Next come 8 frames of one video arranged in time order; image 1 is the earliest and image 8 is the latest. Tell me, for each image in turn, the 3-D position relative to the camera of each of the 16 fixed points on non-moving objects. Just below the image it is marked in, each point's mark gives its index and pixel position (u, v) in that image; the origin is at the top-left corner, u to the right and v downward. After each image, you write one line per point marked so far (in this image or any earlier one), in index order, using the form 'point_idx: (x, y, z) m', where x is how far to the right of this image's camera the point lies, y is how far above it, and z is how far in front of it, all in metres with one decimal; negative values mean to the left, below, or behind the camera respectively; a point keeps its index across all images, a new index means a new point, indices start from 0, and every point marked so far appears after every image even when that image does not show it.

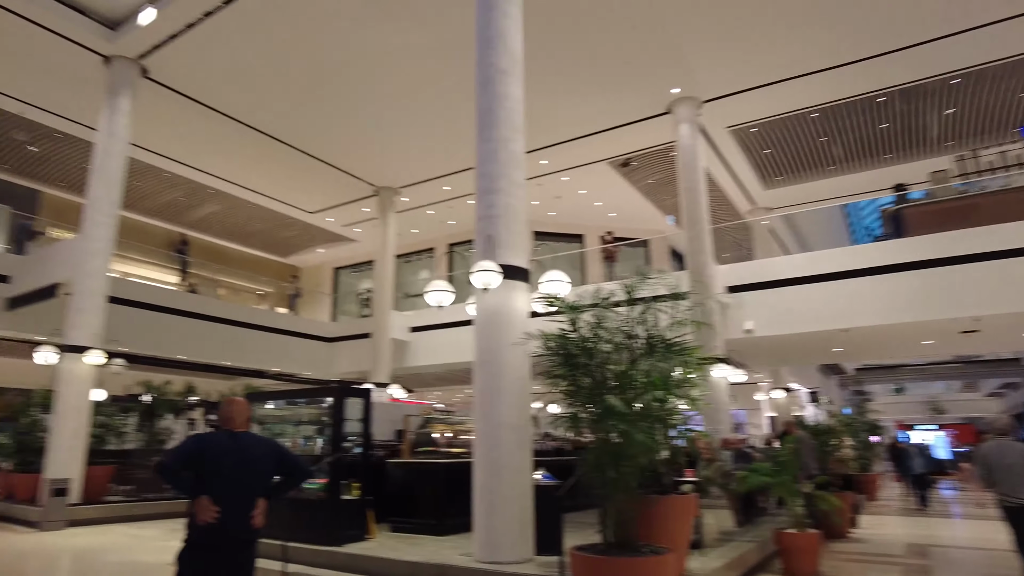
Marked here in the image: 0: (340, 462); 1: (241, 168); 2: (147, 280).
0: (-1.3, -1.4, +5.1) m
1: (-5.1, +2.3, +12.4) m
2: (-6.5, +0.1, +12.0) m
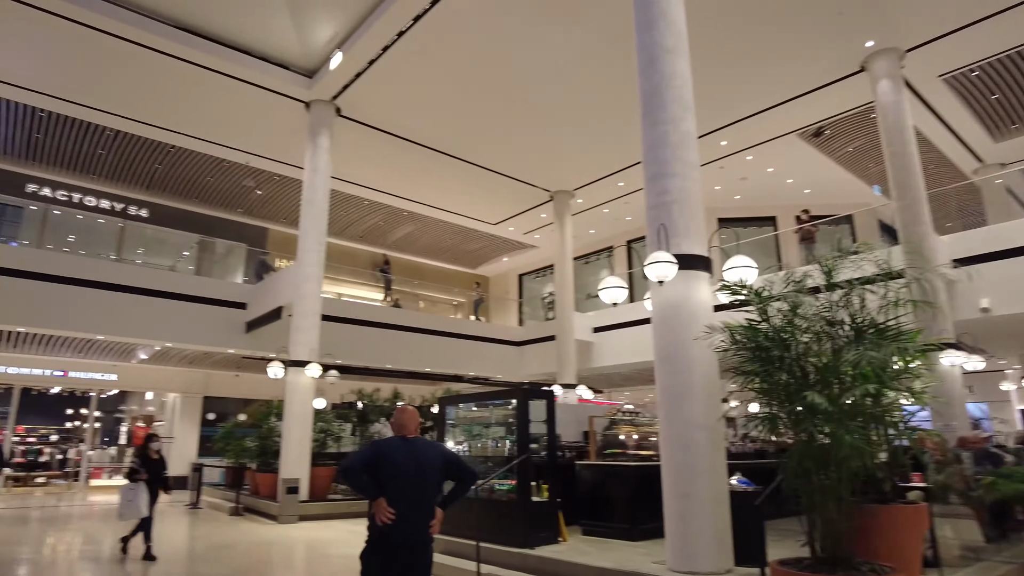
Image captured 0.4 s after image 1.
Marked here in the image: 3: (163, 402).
0: (+0.1, -1.4, +5.2) m
1: (-1.8, +2.0, +13.2) m
2: (-3.0, -0.2, +13.2) m
3: (-7.2, -2.3, +13.6) m
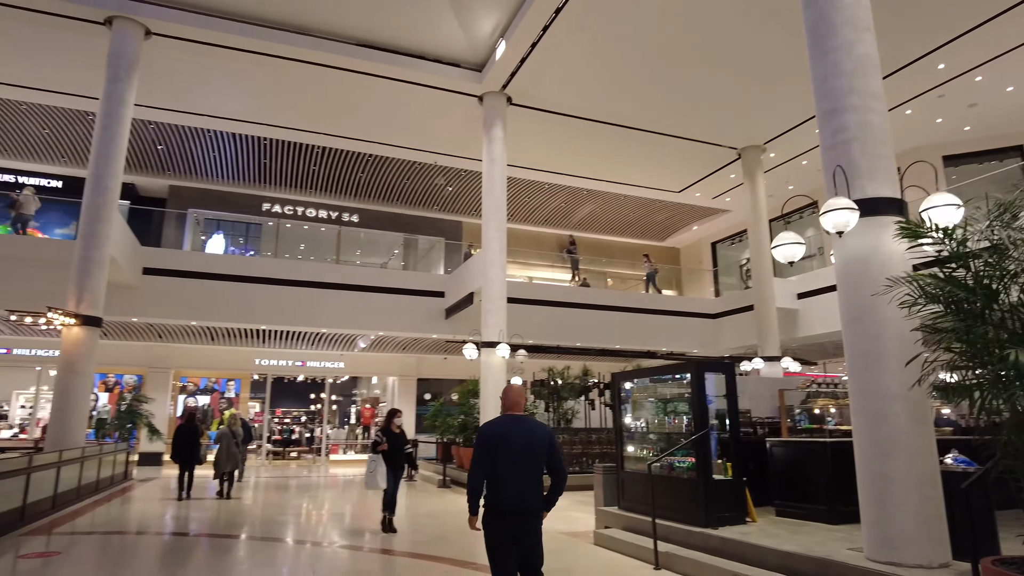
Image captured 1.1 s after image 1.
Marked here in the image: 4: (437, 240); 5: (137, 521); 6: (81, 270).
0: (+1.5, -1.2, +4.9) m
1: (+1.8, +2.5, +13.1) m
2: (+0.8, +0.2, +13.5) m
3: (-2.9, -2.2, +15.1) m
4: (-1.4, +0.9, +12.8) m
5: (-4.2, -2.6, +7.3) m
6: (-5.2, +0.2, +7.8) m
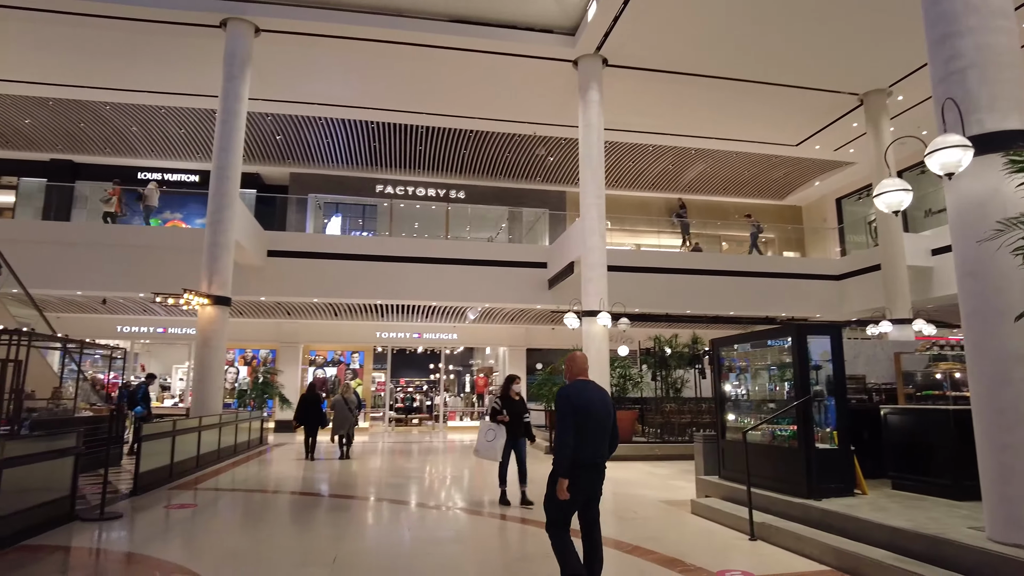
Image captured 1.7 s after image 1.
0: (+2.1, -0.9, +4.6) m
1: (+3.8, +3.2, +12.4) m
2: (+2.9, +0.8, +13.1) m
3: (-0.4, -1.6, +15.5) m
4: (+0.6, +1.5, +12.7) m
5: (-3.0, -2.4, +8.0) m
6: (-4.0, +0.4, +8.6) m
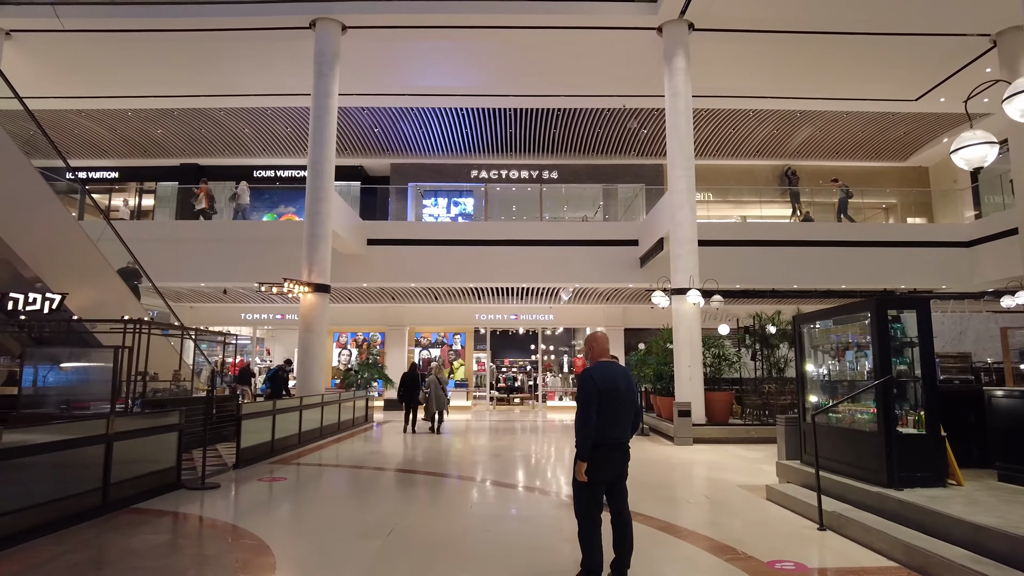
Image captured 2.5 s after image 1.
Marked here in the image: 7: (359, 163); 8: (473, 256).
0: (+2.4, -0.7, +4.2) m
1: (+5.3, +3.7, +11.5) m
2: (+4.7, +1.3, +12.4) m
3: (+2.0, -1.1, +15.4) m
4: (+2.4, +1.9, +12.4) m
5: (-1.9, -2.2, +8.5) m
6: (-2.8, +0.6, +9.2) m
7: (-3.6, +3.0, +15.5) m
8: (-0.7, +0.6, +12.3) m
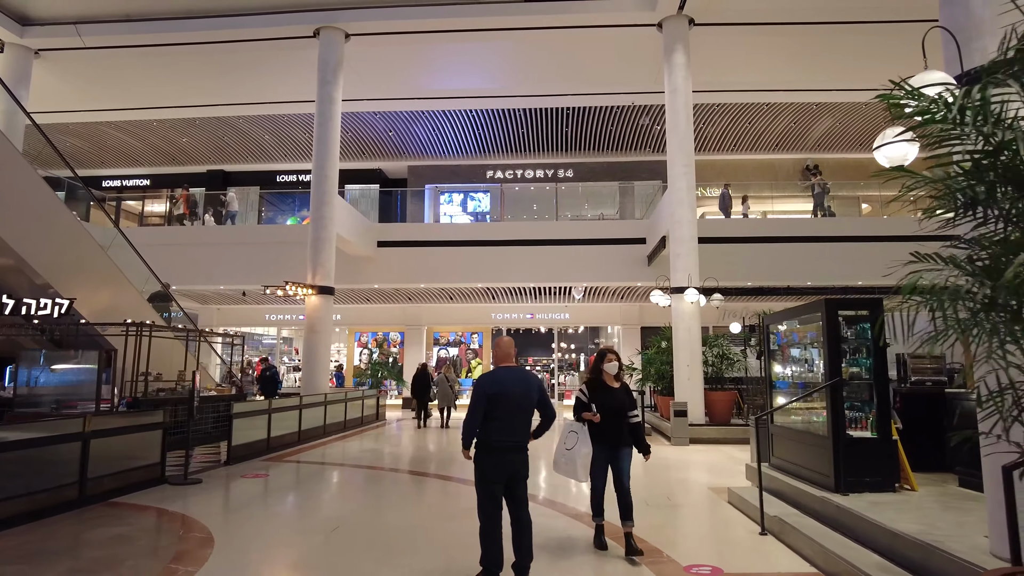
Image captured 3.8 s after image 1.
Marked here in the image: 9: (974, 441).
0: (+2.1, -0.7, +4.1) m
1: (+5.4, +3.7, +11.1) m
2: (+4.9, +1.4, +12.1) m
3: (+2.4, -1.0, +15.3) m
4: (+2.5, +1.9, +12.3) m
5: (-2.0, -2.2, +8.7) m
6: (-2.9, +0.6, +9.4) m
7: (-3.2, +3.0, +15.8) m
8: (-0.5, +0.6, +12.4) m
9: (+2.9, -1.0, +4.1) m
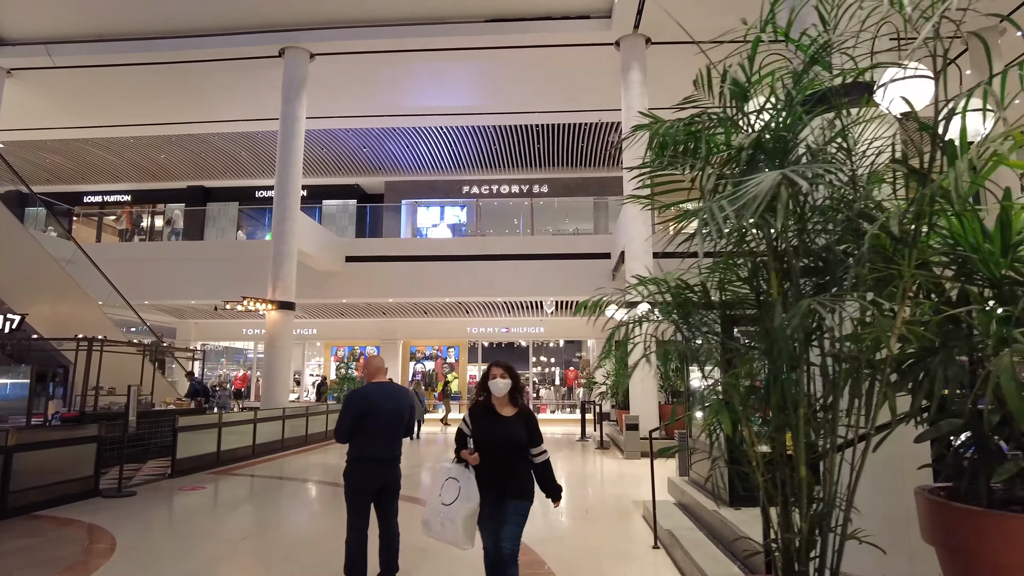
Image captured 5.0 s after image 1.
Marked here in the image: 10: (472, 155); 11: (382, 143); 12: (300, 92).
0: (+1.4, -0.8, +4.2) m
1: (+4.8, +3.5, +11.3) m
2: (+4.3, +1.1, +12.2) m
3: (+1.8, -1.4, +15.3) m
4: (+1.9, +1.7, +12.4) m
5: (-2.6, -2.4, +8.7) m
6: (-3.5, +0.3, +9.6) m
7: (-3.8, +2.6, +16.0) m
8: (-1.1, +0.3, +12.5) m
9: (+2.3, -1.1, +4.2) m
10: (-1.0, +3.0, +14.9) m
11: (-2.8, +3.1, +14.0) m
12: (-3.3, +3.0, +10.0) m
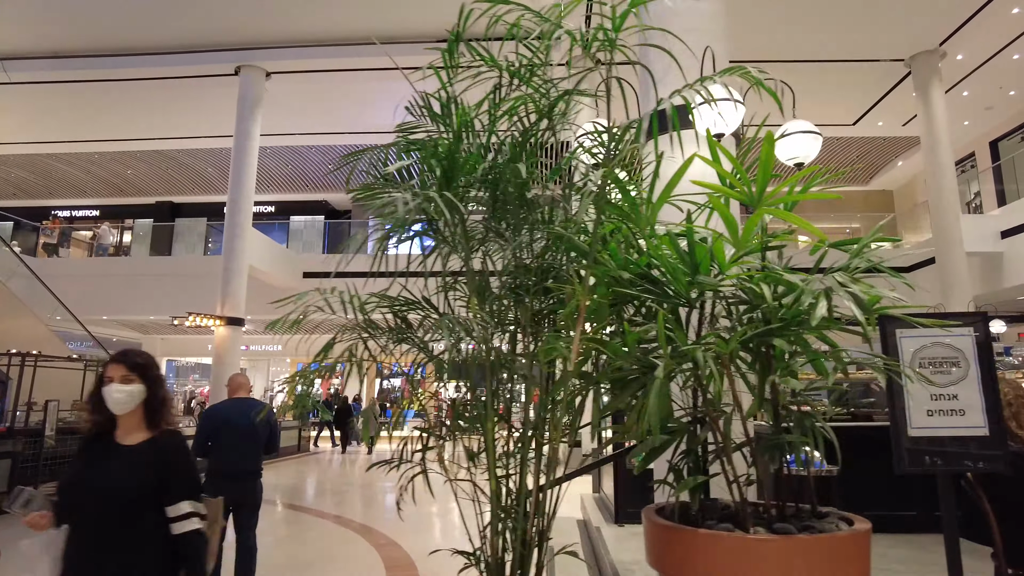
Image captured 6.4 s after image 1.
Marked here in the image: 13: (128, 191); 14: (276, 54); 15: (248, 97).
0: (+0.7, -0.9, +4.2) m
1: (+4.1, +3.2, +11.4) m
2: (+3.5, +0.8, +12.3) m
3: (+1.0, -1.8, +15.3) m
4: (+1.2, +1.3, +12.5) m
5: (-3.3, -2.6, +8.7) m
6: (-4.2, +0.1, +9.6) m
7: (-4.6, +2.2, +16.1) m
8: (-1.9, 0.0, +12.6) m
9: (+1.5, -1.2, +4.2) m
10: (-1.7, +2.7, +15.0) m
11: (-3.6, +2.8, +14.1) m
12: (-4.0, +2.7, +10.1) m
13: (-9.1, +2.3, +15.5) m
14: (-3.5, +3.7, +10.1) m
15: (-4.1, +2.9, +10.1) m
